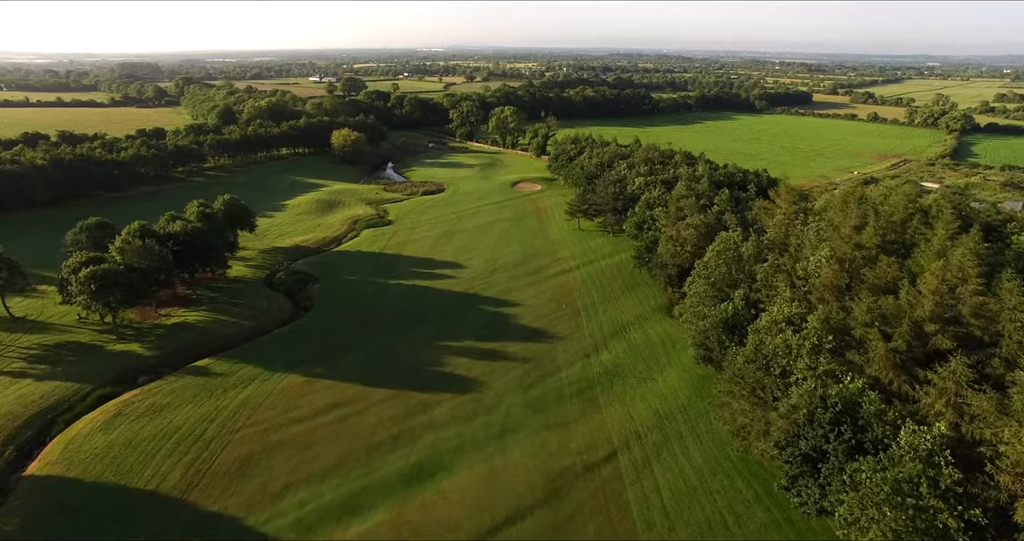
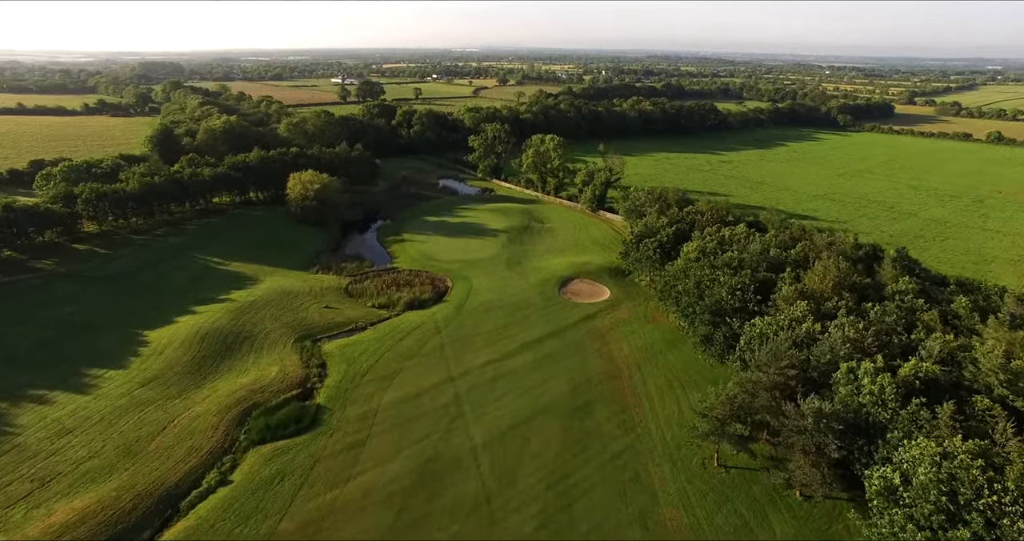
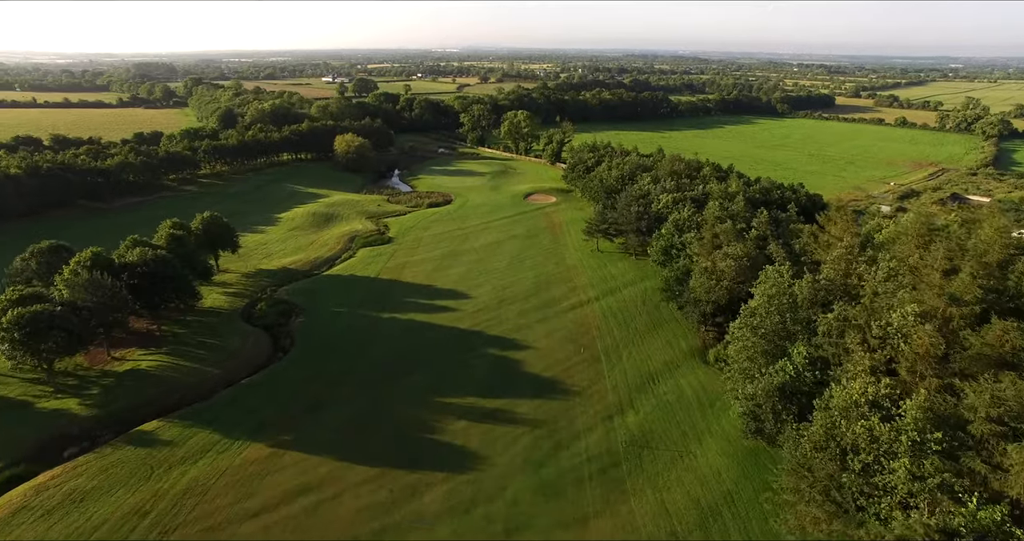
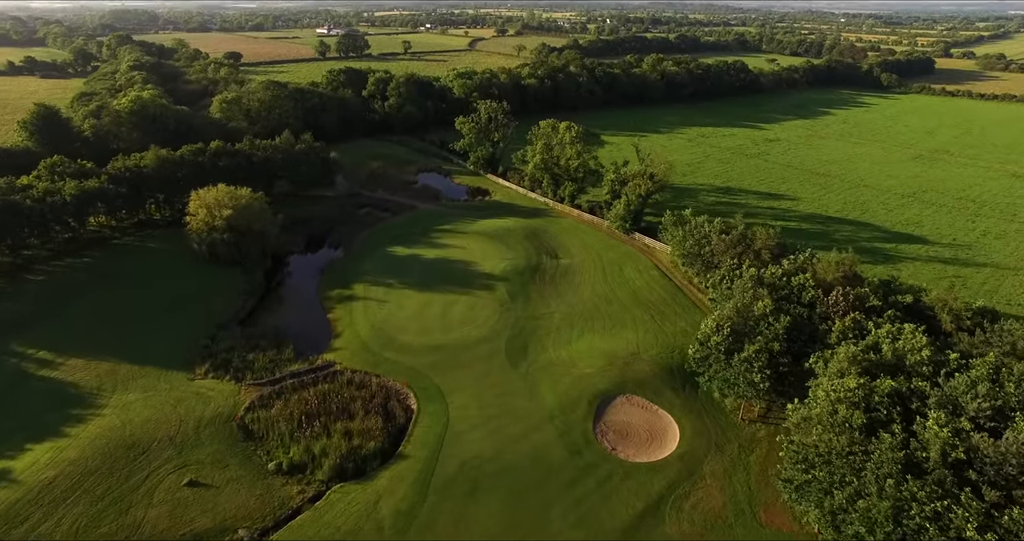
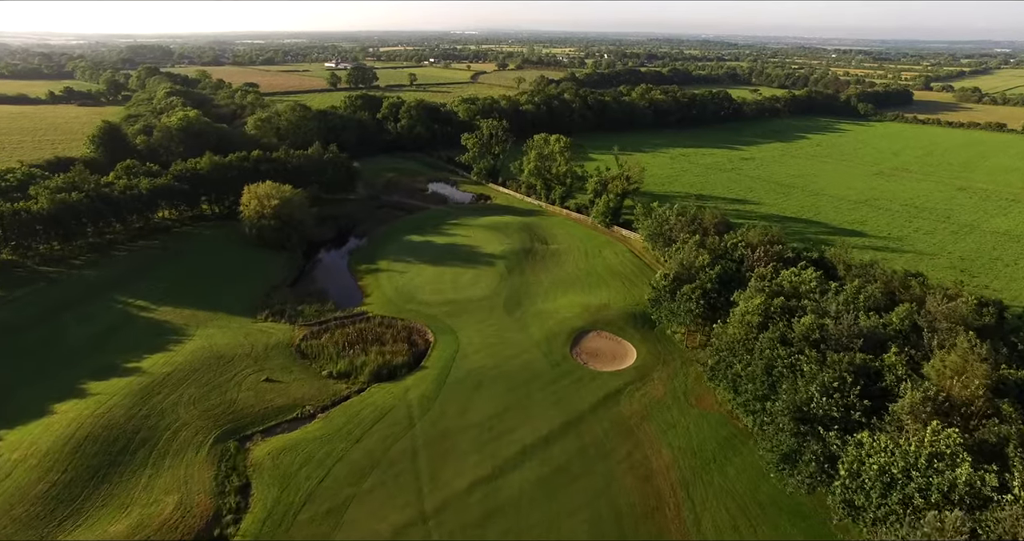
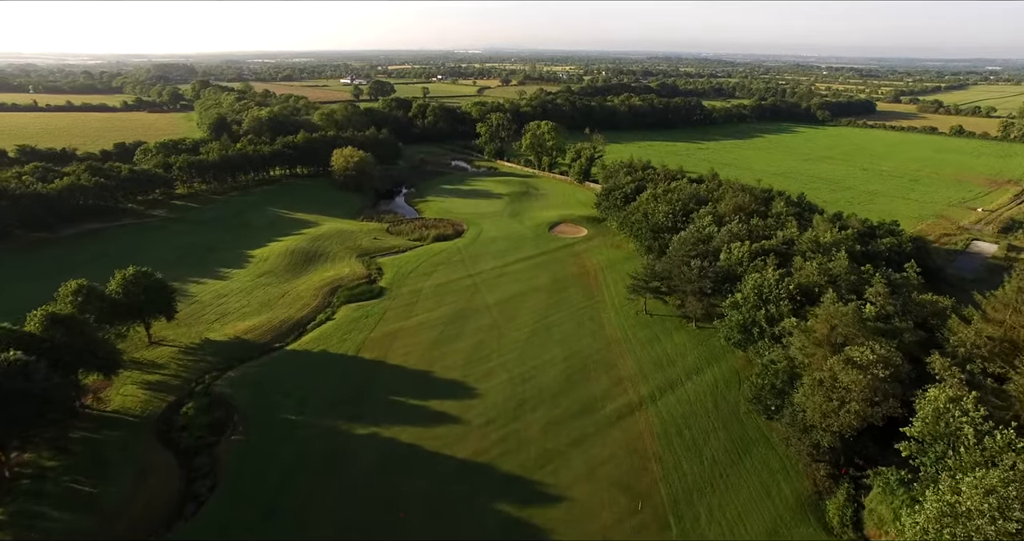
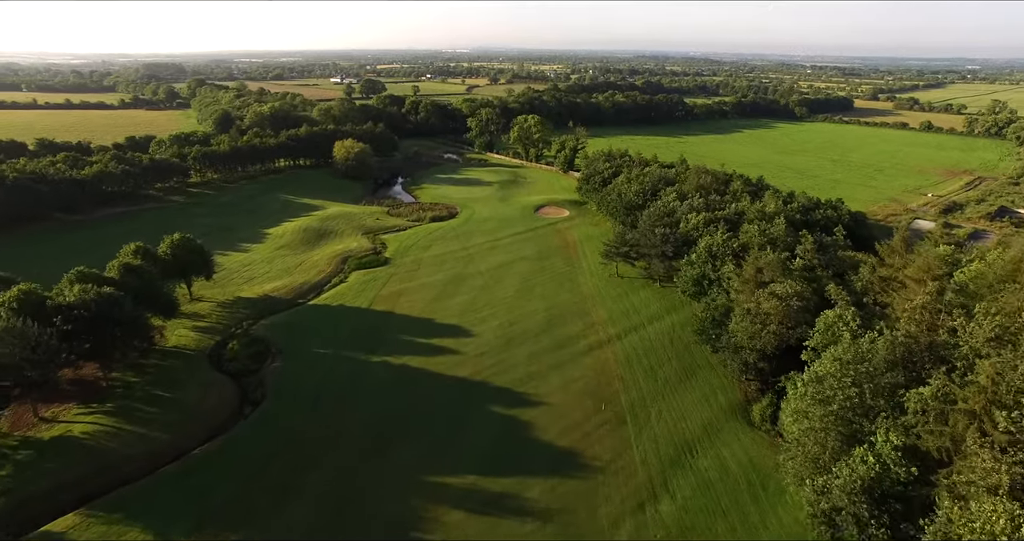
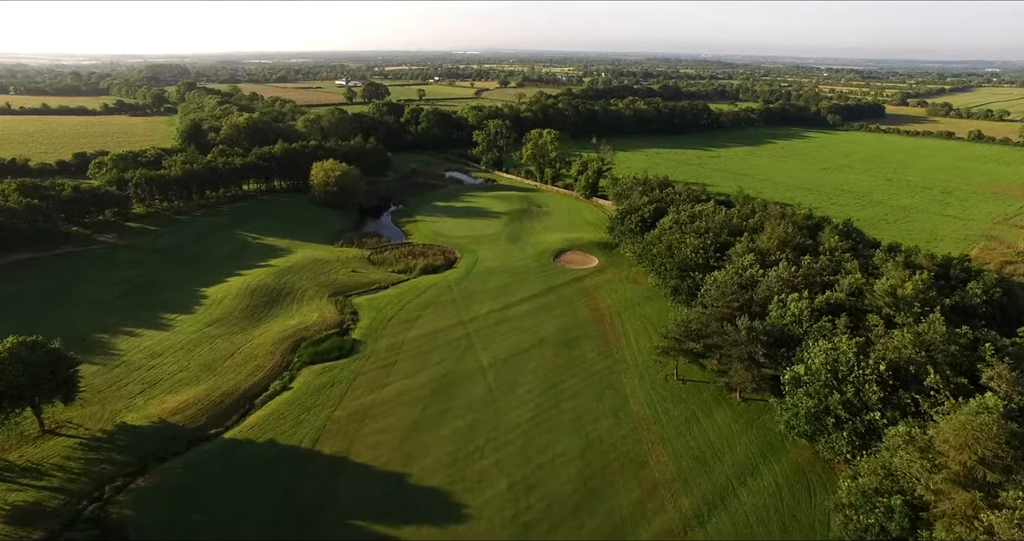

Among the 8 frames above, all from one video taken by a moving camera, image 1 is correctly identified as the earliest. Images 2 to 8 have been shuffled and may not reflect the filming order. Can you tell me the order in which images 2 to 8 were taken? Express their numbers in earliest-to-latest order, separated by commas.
3, 7, 6, 8, 2, 5, 4
